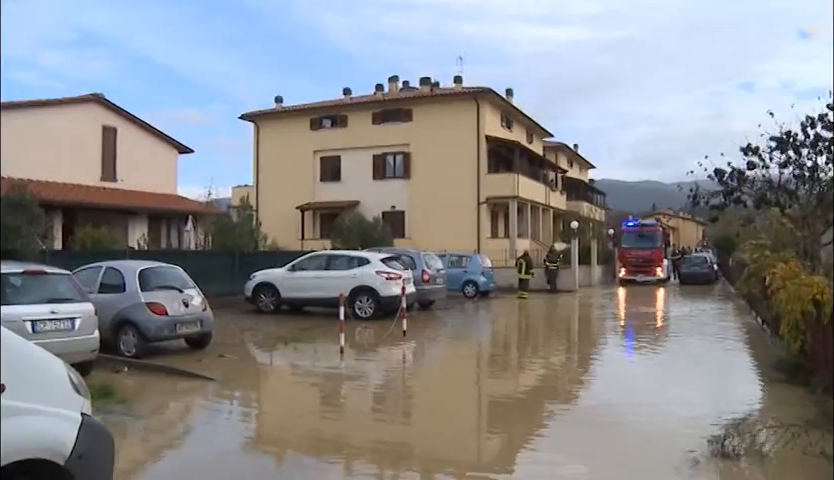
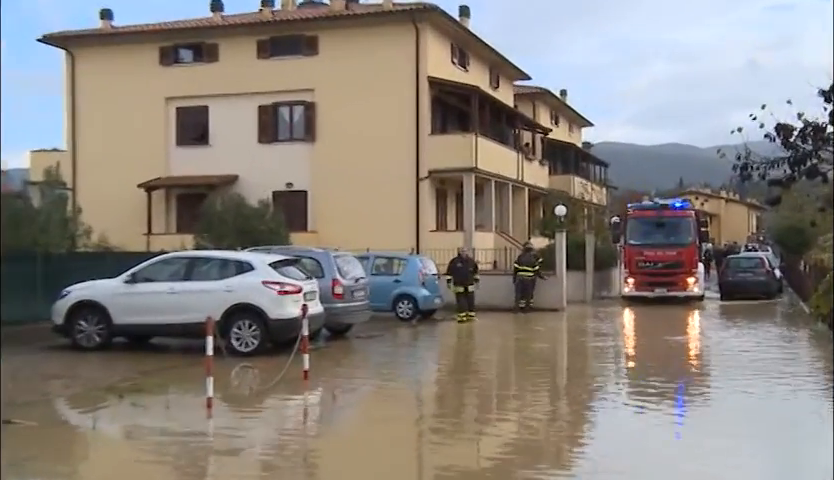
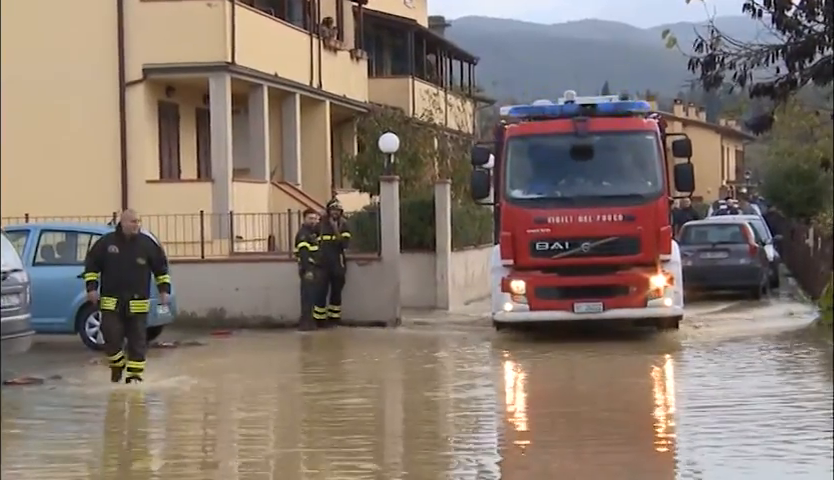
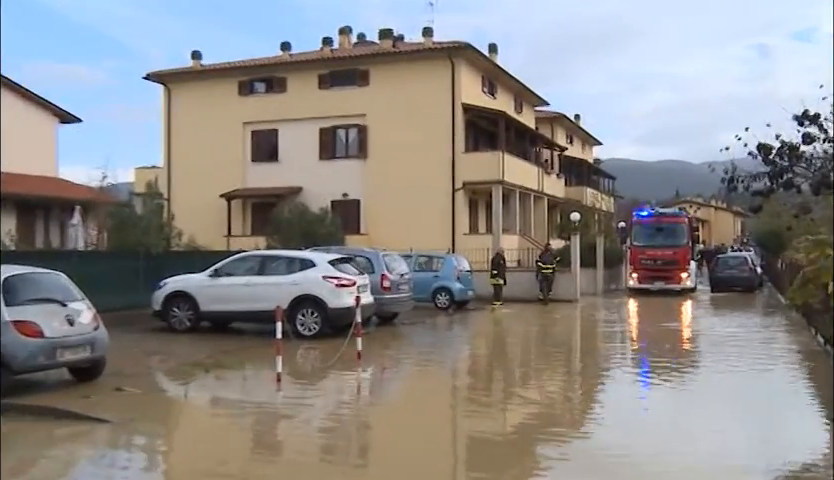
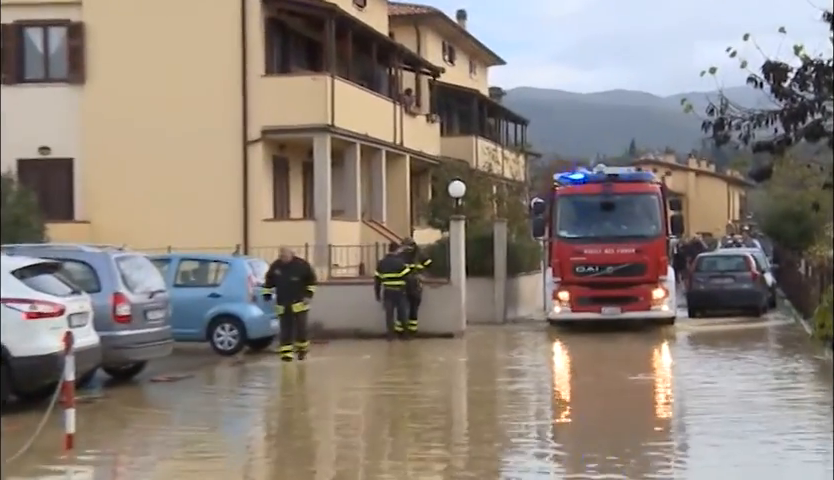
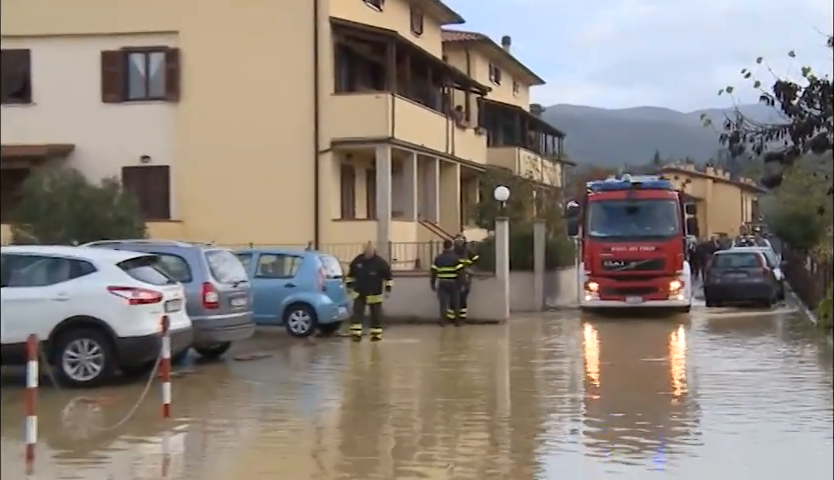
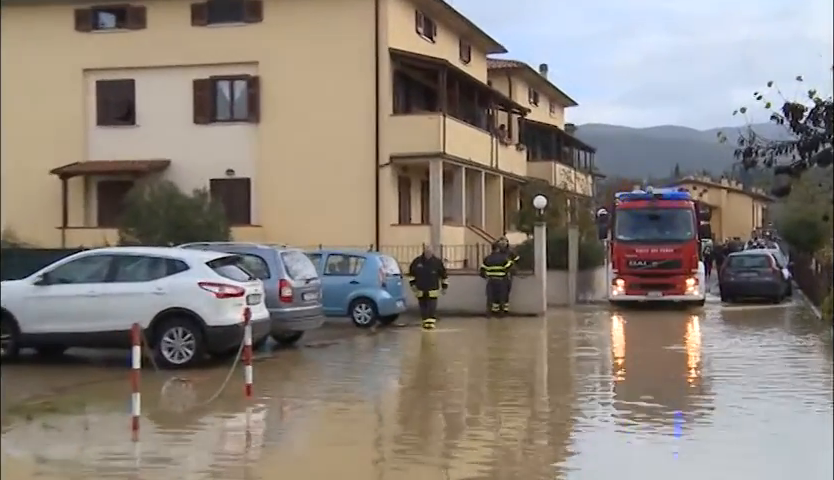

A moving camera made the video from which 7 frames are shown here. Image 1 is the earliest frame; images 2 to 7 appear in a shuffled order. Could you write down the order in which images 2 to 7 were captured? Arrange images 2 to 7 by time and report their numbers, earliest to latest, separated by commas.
4, 2, 7, 6, 5, 3
